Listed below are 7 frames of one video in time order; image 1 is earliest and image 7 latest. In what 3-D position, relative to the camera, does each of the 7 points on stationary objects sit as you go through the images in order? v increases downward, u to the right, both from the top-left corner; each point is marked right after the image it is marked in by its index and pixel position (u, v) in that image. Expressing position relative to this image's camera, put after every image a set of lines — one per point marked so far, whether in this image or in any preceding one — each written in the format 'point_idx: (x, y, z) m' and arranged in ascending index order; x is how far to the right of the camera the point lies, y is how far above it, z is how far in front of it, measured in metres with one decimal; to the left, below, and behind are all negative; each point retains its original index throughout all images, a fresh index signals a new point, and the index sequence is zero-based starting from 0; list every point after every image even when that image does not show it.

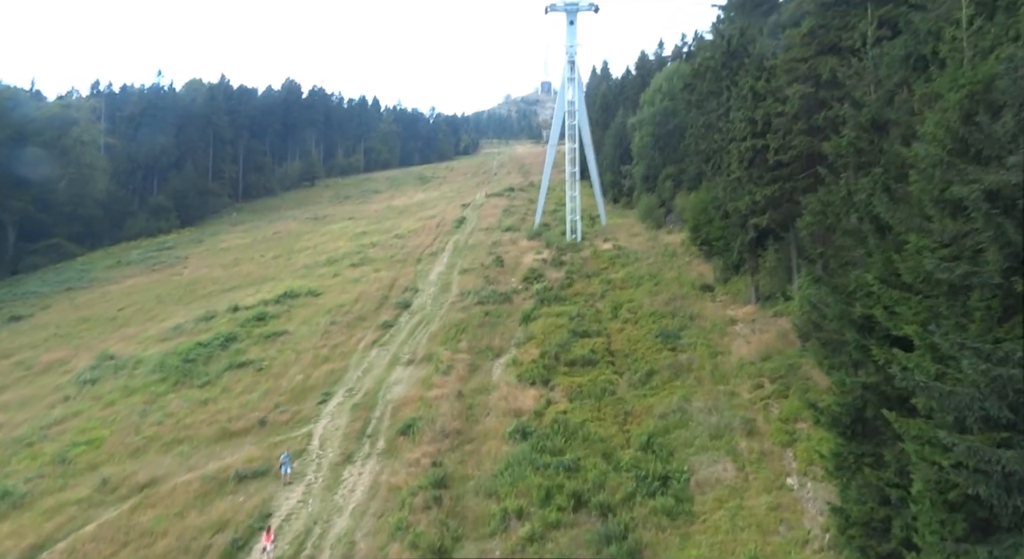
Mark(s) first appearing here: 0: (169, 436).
0: (-10.3, -4.7, +20.1) m
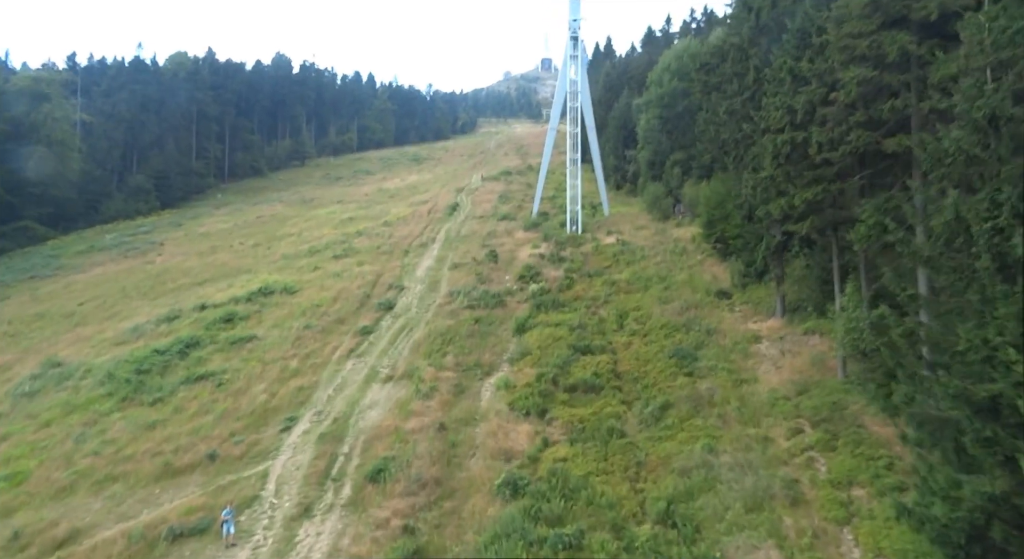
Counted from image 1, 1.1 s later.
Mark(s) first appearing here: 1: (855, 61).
0: (-10.5, -4.9, +17.3) m
1: (+7.1, +4.5, +13.9) m
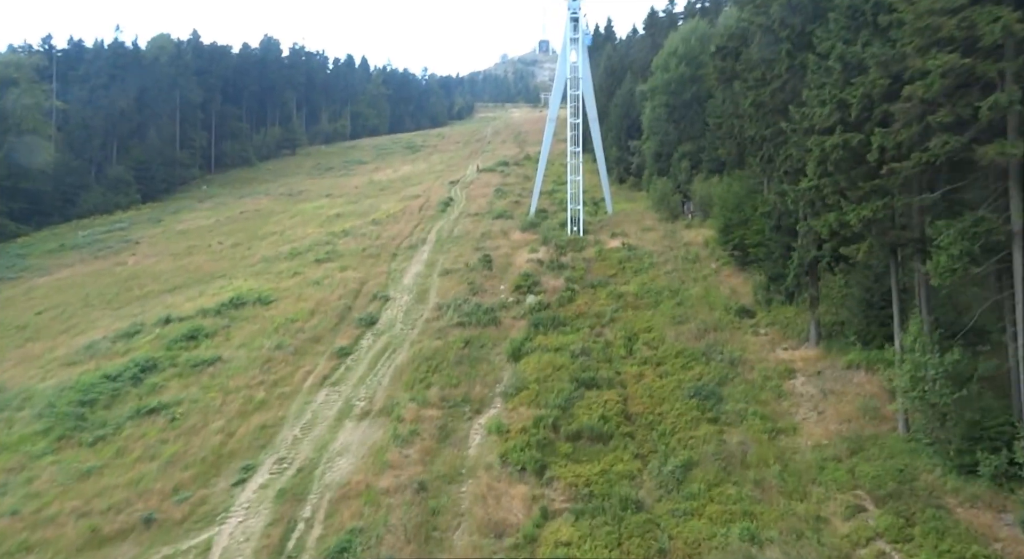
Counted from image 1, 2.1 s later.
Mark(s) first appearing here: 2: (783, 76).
0: (-10.7, -5.6, +14.6) m
1: (+7.0, +3.8, +11.1) m
2: (+7.4, +5.6, +18.5) m
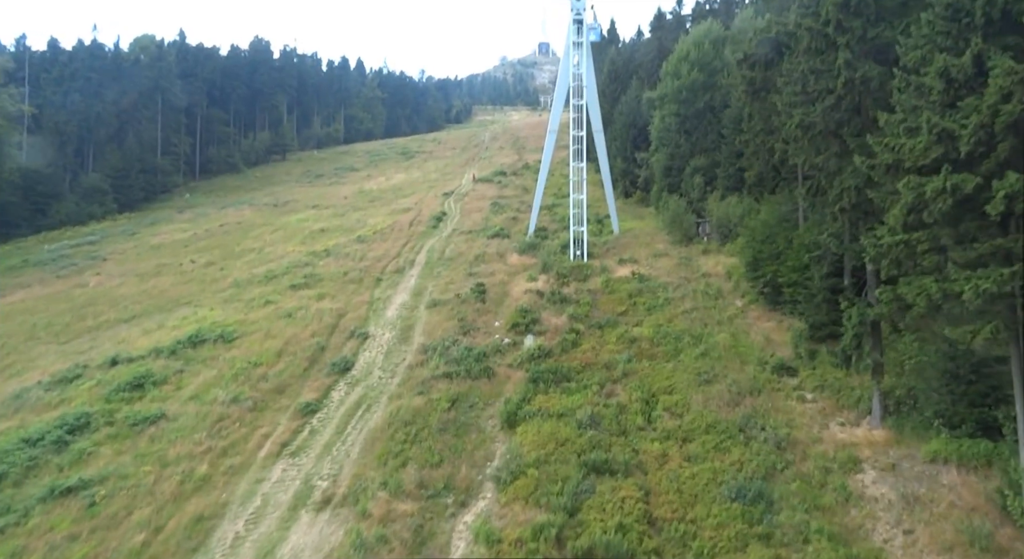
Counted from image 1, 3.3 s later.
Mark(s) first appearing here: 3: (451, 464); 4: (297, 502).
0: (-10.8, -6.8, +11.1) m
1: (+6.9, +2.5, +7.7) m
2: (+7.3, +4.2, +15.1) m
3: (-1.4, -4.3, +15.8) m
4: (-4.9, -5.1, +15.3) m
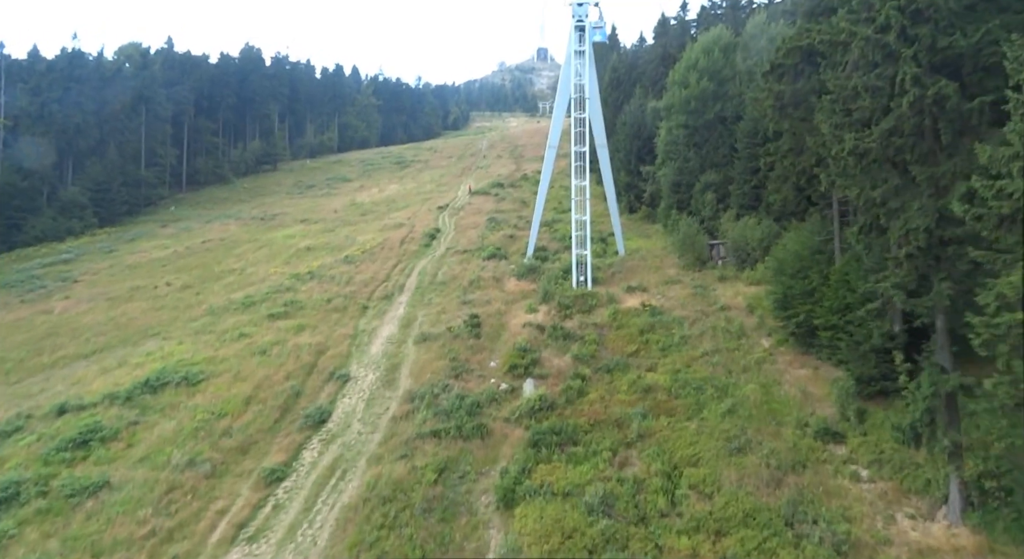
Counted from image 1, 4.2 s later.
0: (-10.8, -8.0, +8.3) m
1: (+6.8, +1.4, +5.0) m
2: (+7.3, +3.1, +12.5) m
3: (-1.5, -5.5, +13.0) m
4: (-4.9, -6.2, +12.6) m
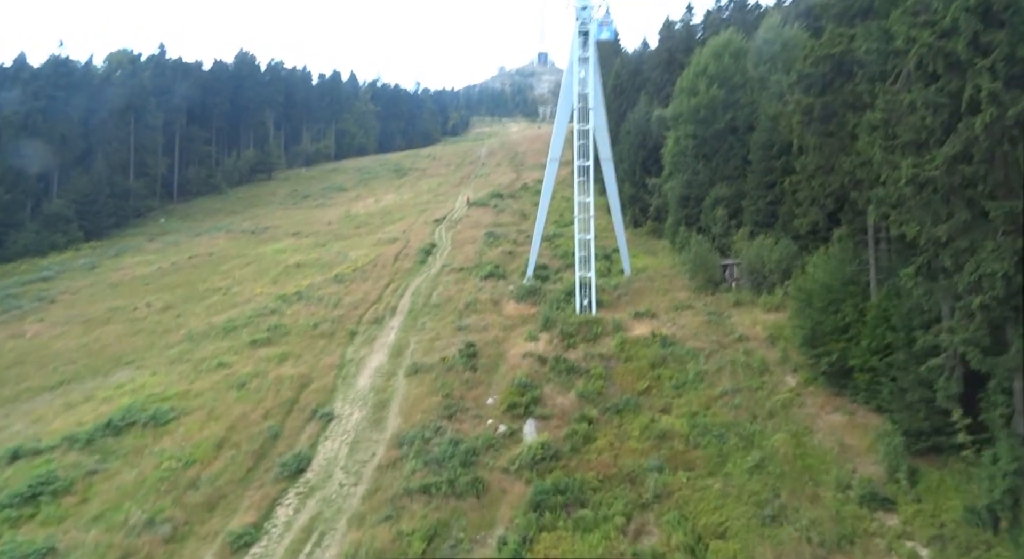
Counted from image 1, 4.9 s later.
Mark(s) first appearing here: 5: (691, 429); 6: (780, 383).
0: (-10.8, -8.8, +6.3) m
1: (+6.8, +0.7, +3.1) m
2: (+7.2, +2.3, +10.6) m
3: (-1.5, -6.3, +11.0) m
4: (-4.9, -7.0, +10.6) m
5: (+4.5, -3.8, +17.1) m
6: (+7.6, -2.9, +19.0) m
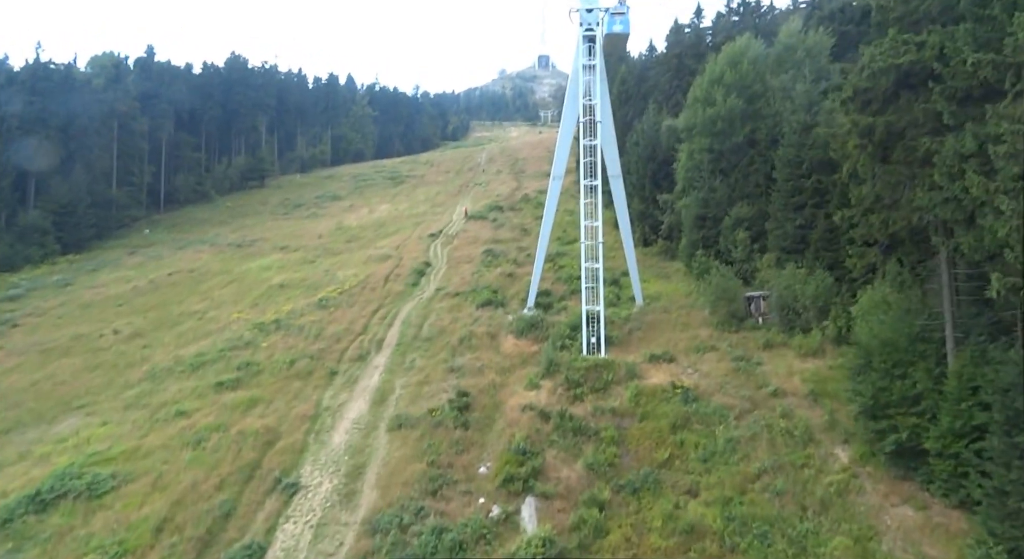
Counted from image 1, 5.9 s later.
0: (-11.0, -10.0, +3.2) m
1: (+6.7, -0.5, -0.1) m
2: (+7.1, +1.1, +7.4) m
3: (-1.6, -7.5, +7.9) m
4: (-5.1, -8.3, +7.5) m
5: (+4.4, -5.0, +13.9) m
6: (+7.5, -4.1, +15.8) m
